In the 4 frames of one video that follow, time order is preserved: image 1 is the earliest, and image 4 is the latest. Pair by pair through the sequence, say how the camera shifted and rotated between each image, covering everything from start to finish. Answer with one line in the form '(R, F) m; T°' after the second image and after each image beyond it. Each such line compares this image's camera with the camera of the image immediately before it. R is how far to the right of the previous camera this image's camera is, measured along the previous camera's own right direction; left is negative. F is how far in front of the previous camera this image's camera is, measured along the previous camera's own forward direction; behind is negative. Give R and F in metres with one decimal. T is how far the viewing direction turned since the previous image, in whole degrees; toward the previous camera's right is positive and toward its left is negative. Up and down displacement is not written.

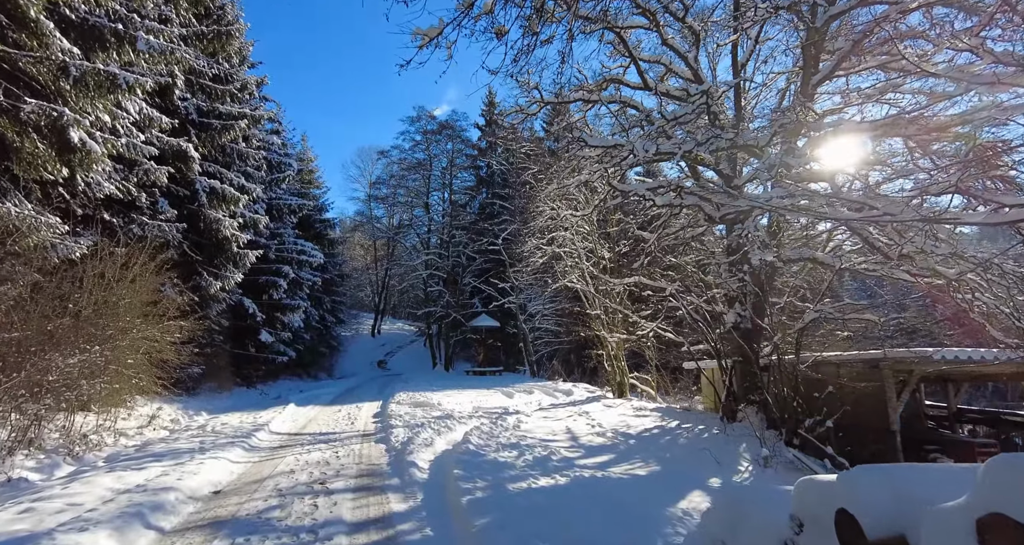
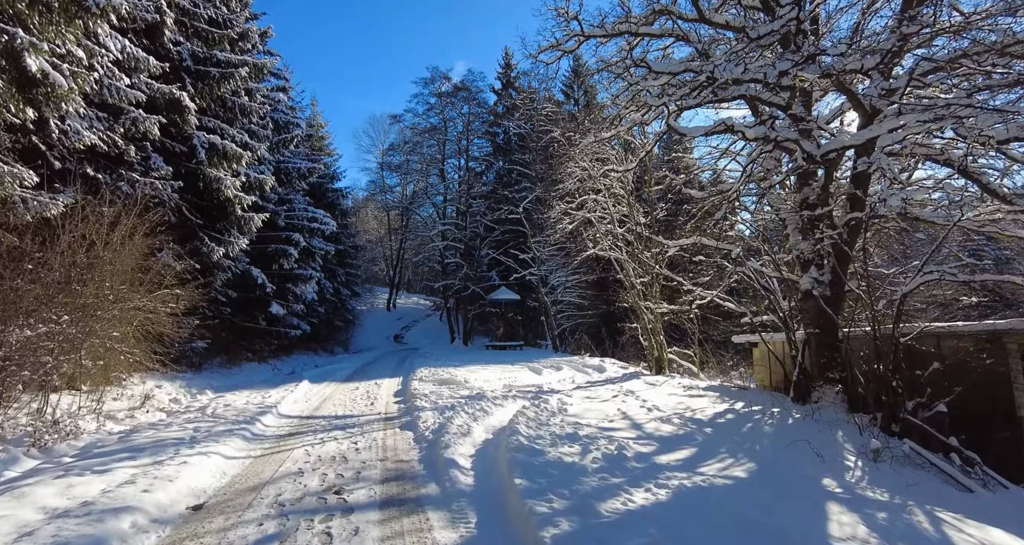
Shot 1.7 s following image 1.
(-0.4, +1.2) m; -1°
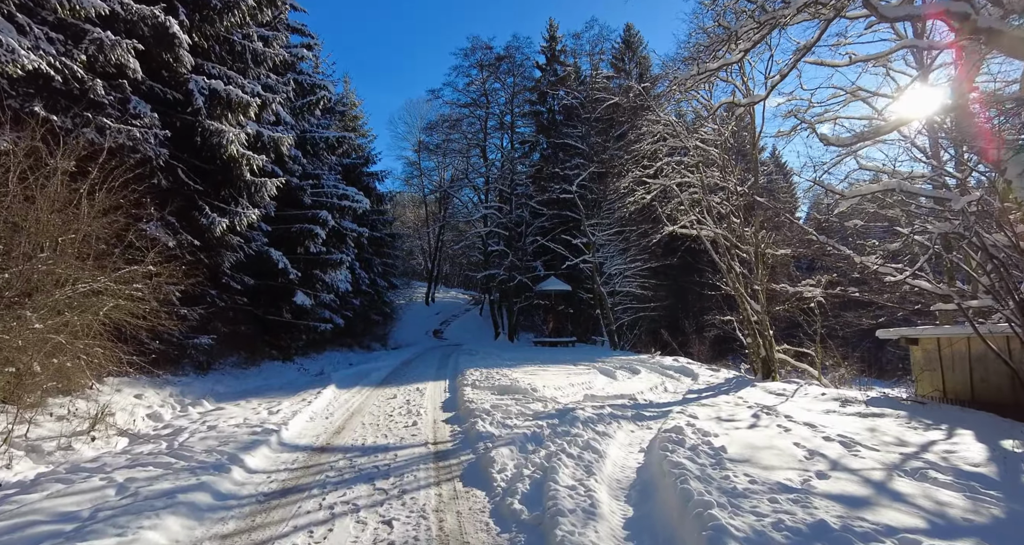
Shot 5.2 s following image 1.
(-0.7, +2.5) m; -4°
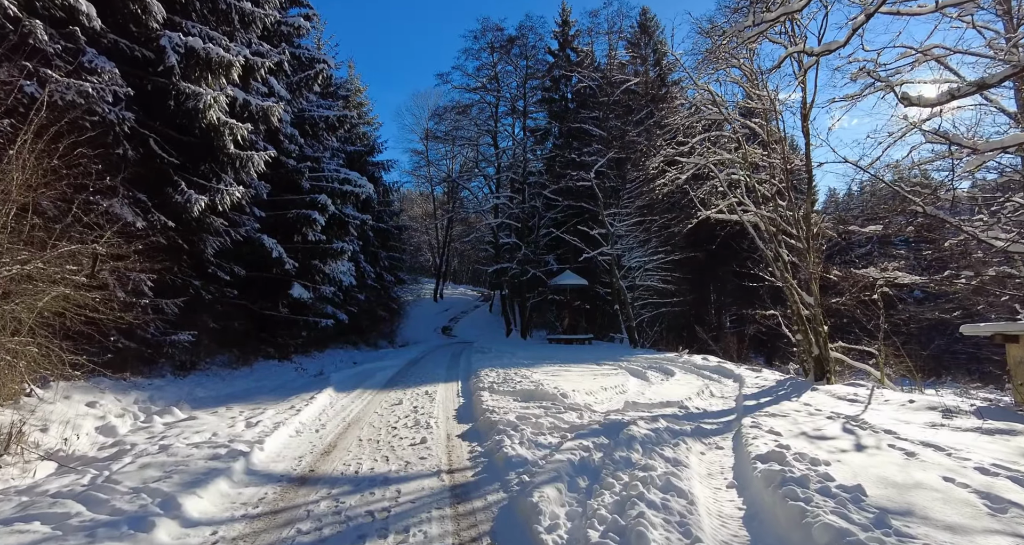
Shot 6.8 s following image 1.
(-0.2, +1.2) m; -1°
